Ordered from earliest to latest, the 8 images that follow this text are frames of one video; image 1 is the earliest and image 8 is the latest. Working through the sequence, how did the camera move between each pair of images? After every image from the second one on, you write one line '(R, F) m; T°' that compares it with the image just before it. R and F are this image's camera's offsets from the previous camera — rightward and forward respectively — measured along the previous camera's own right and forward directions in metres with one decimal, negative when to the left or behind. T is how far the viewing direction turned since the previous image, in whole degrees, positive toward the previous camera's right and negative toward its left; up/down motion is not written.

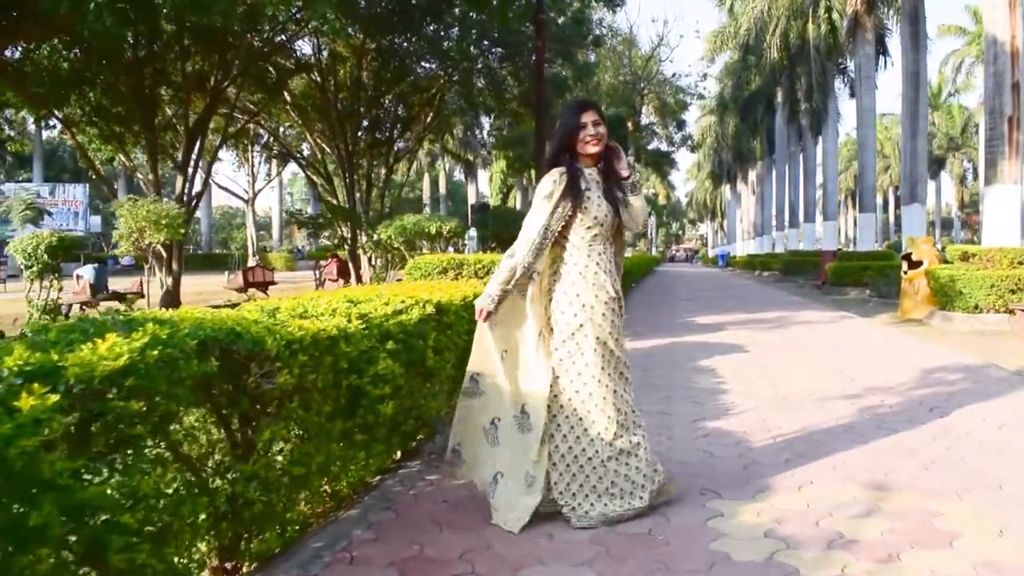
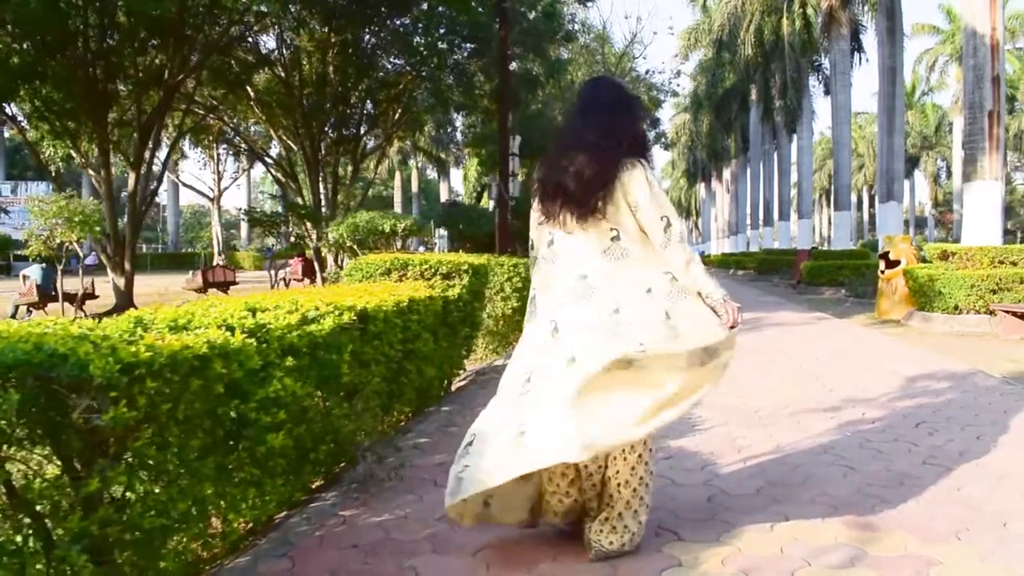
(+0.2, +0.6) m; +2°
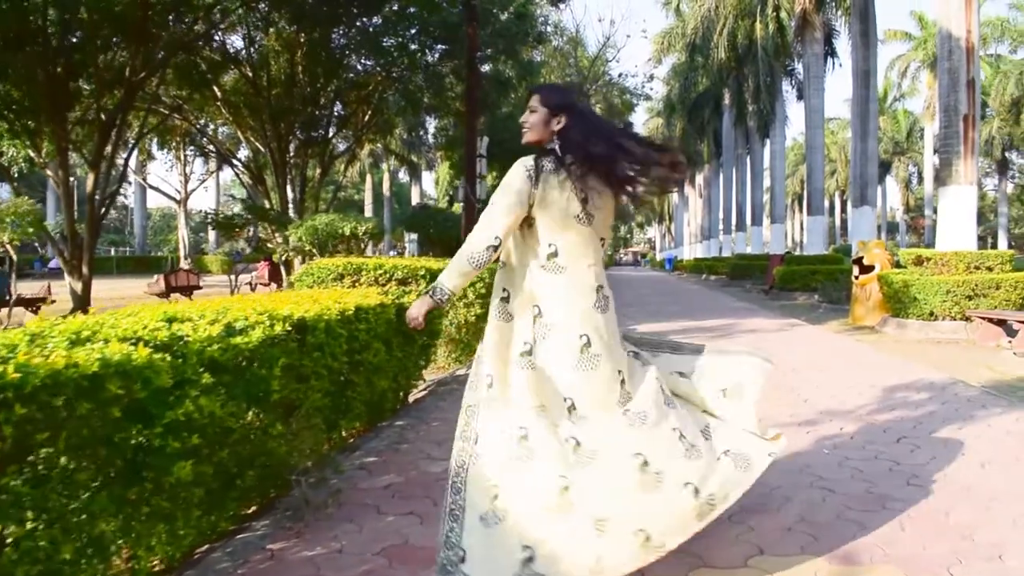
(+0.1, +0.4) m; +2°
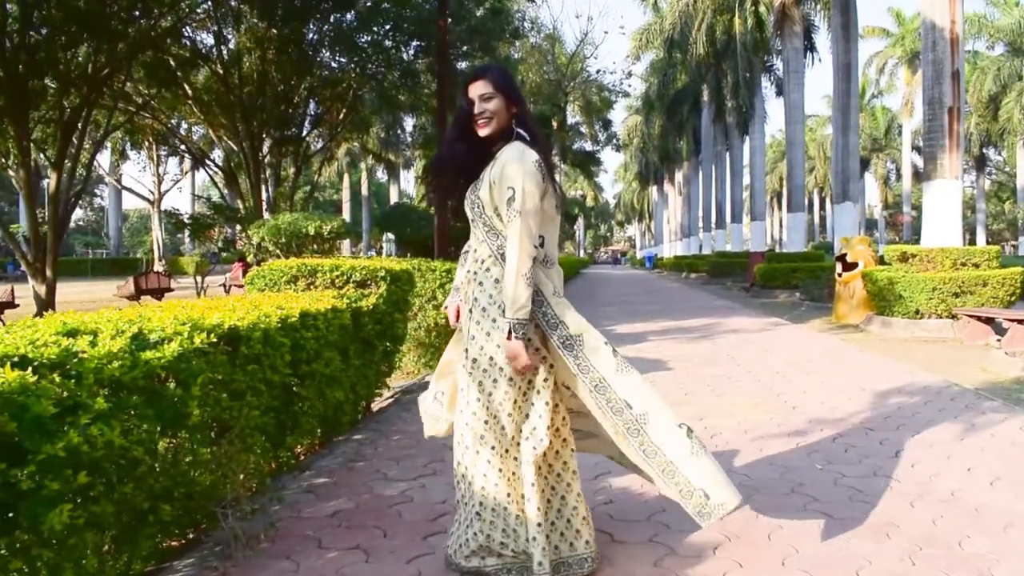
(+0.1, +0.4) m; +1°
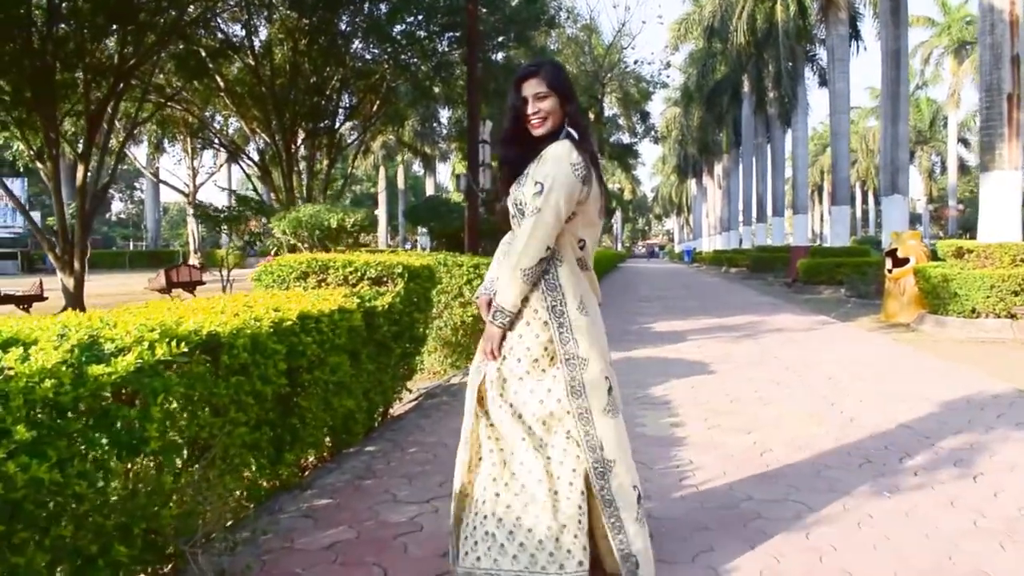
(0.0, +0.5) m; -2°
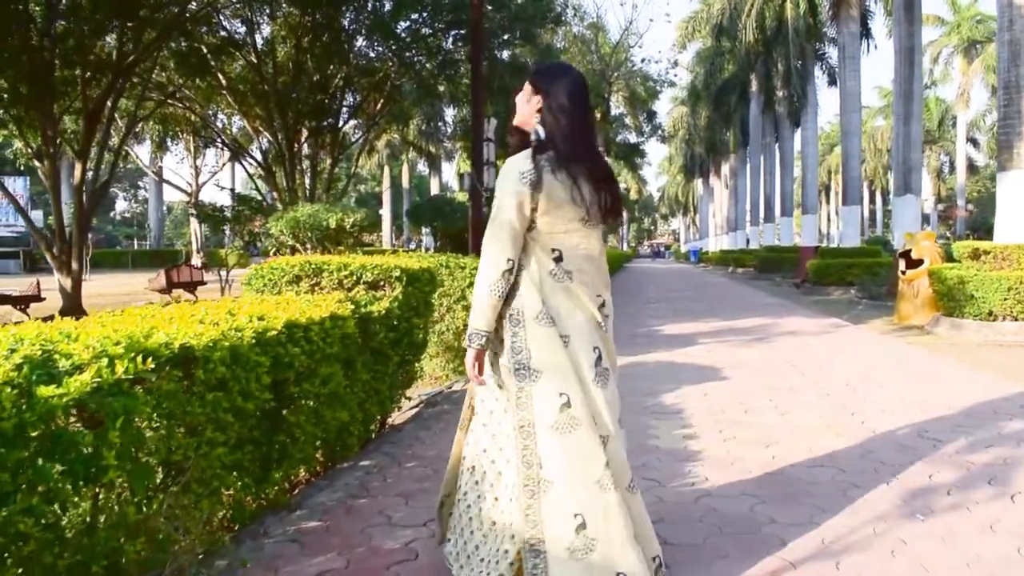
(0.0, +0.3) m; 0°
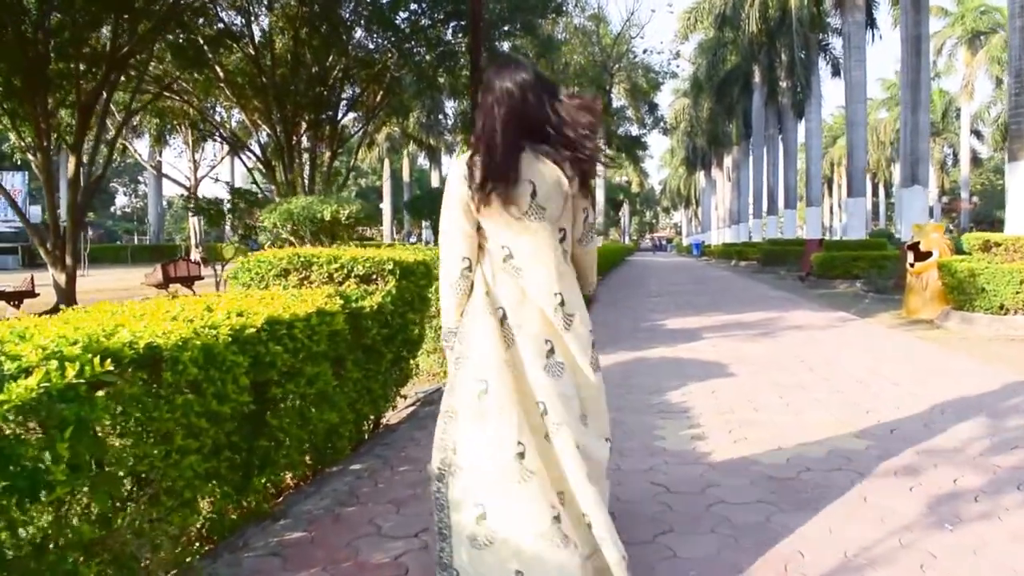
(0.0, +0.2) m; 0°
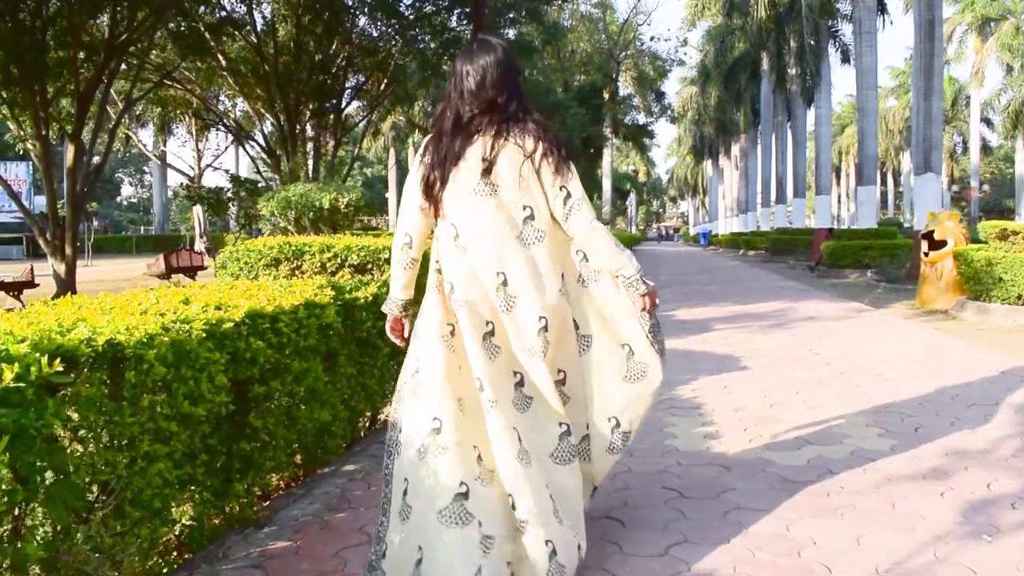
(0.0, +0.3) m; 0°
